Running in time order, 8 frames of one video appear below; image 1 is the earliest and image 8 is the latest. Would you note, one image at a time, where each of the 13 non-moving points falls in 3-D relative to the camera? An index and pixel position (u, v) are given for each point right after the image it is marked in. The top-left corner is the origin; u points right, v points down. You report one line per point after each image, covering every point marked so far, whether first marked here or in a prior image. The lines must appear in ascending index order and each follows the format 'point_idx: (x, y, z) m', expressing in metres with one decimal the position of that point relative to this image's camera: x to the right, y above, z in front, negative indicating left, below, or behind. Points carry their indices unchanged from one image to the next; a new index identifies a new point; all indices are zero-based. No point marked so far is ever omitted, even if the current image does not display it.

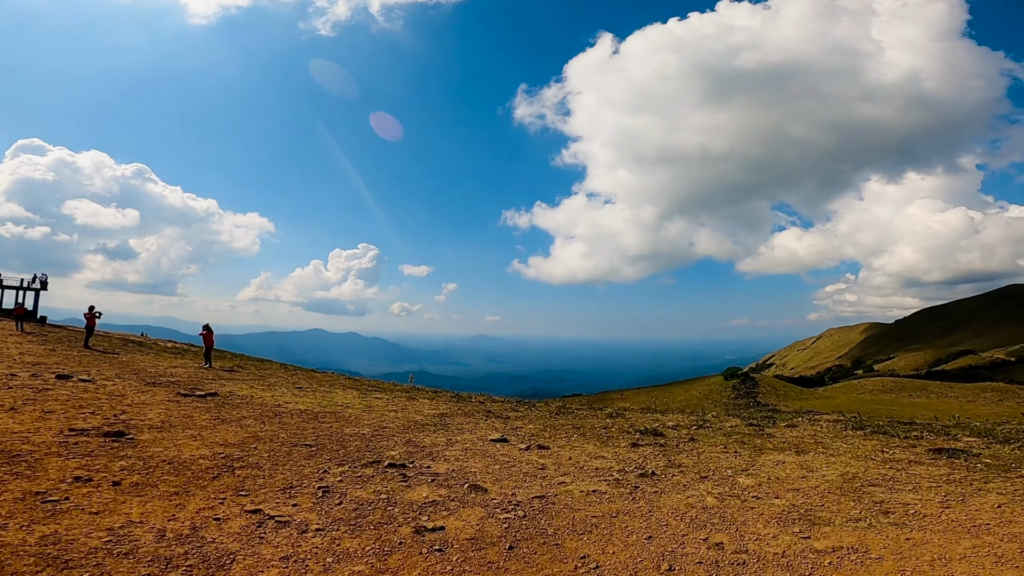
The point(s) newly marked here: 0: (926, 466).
0: (+12.1, -5.1, +14.8) m
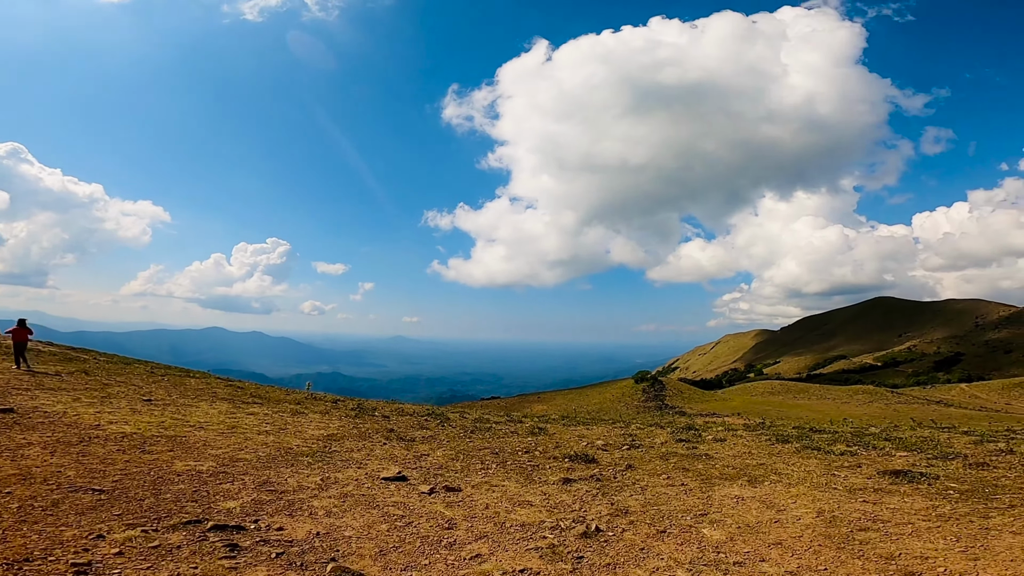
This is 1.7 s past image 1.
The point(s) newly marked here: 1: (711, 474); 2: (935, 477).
0: (+9.7, -5.2, +12.8) m
1: (+7.1, -6.5, +17.5) m
2: (+13.0, -5.9, +15.7) m
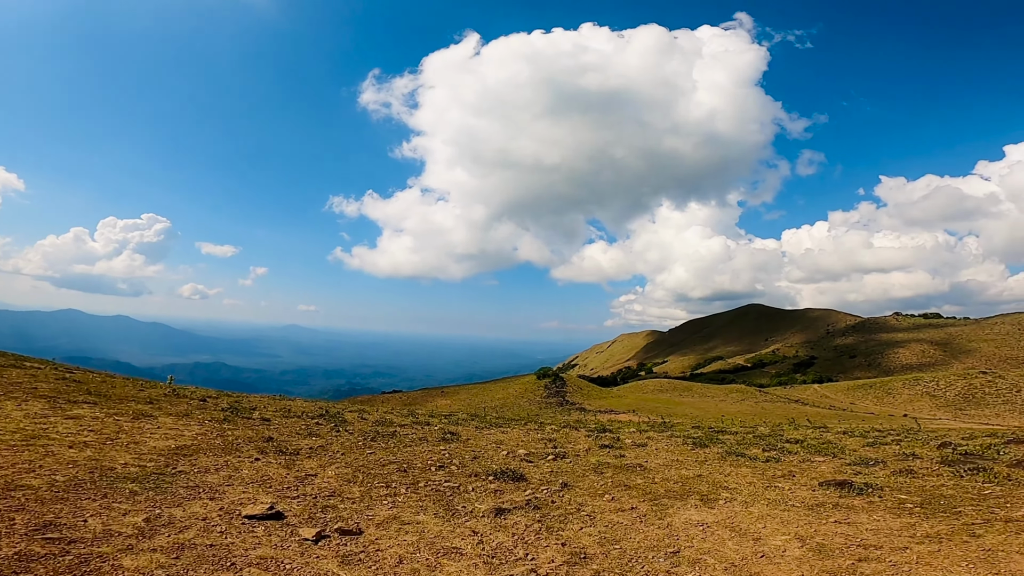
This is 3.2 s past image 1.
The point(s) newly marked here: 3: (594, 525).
0: (+8.0, -5.1, +11.6) m
1: (+4.5, -6.2, +15.7) m
2: (+10.7, -5.9, +15.0) m
3: (+2.1, -5.8, +12.3) m
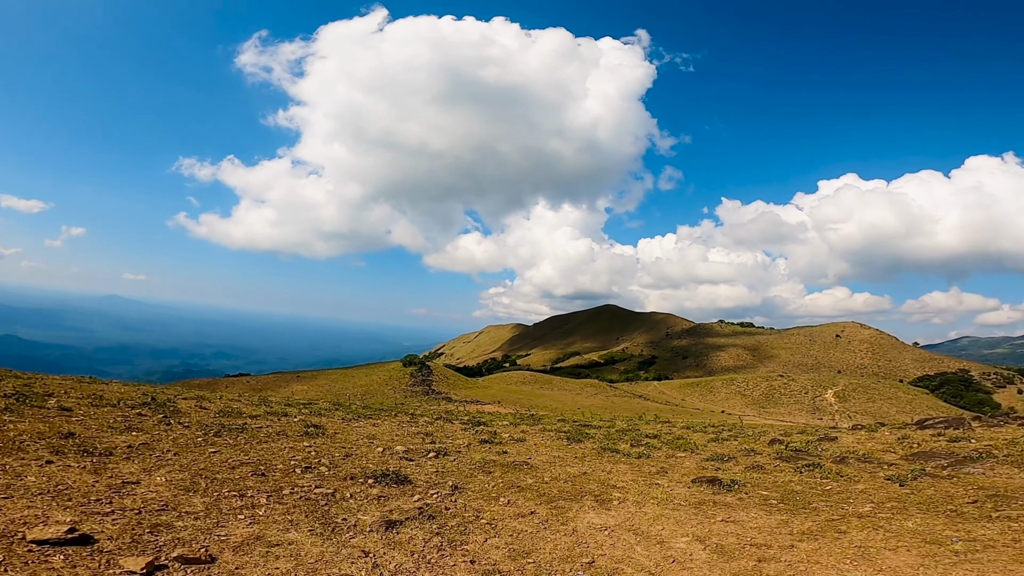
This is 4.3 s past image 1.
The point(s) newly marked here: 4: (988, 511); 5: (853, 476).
0: (+5.6, -5.3, +12.2) m
1: (+1.1, -6.1, +15.4) m
2: (+7.3, -6.1, +16.2) m
3: (-0.4, -5.5, +11.5) m
4: (+9.5, -4.6, +10.4) m
5: (+11.3, -6.3, +17.2) m
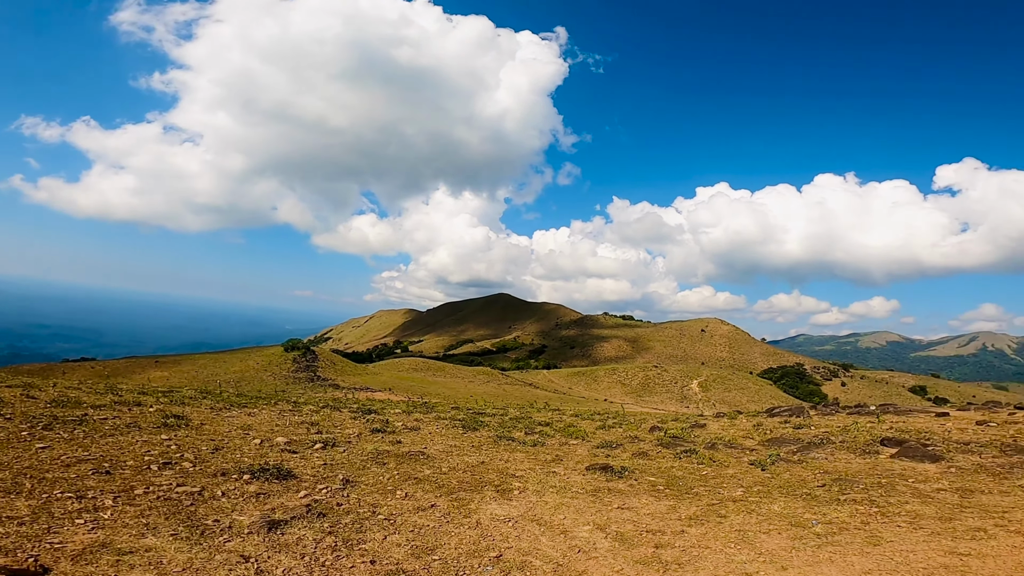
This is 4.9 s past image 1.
0: (+3.2, -5.3, +13.0) m
1: (-1.8, -5.8, +15.3) m
2: (+4.0, -6.1, +17.3) m
3: (-2.5, -5.2, +11.1) m
4: (+7.5, -4.8, +12.0) m
5: (+7.8, -6.3, +19.0) m
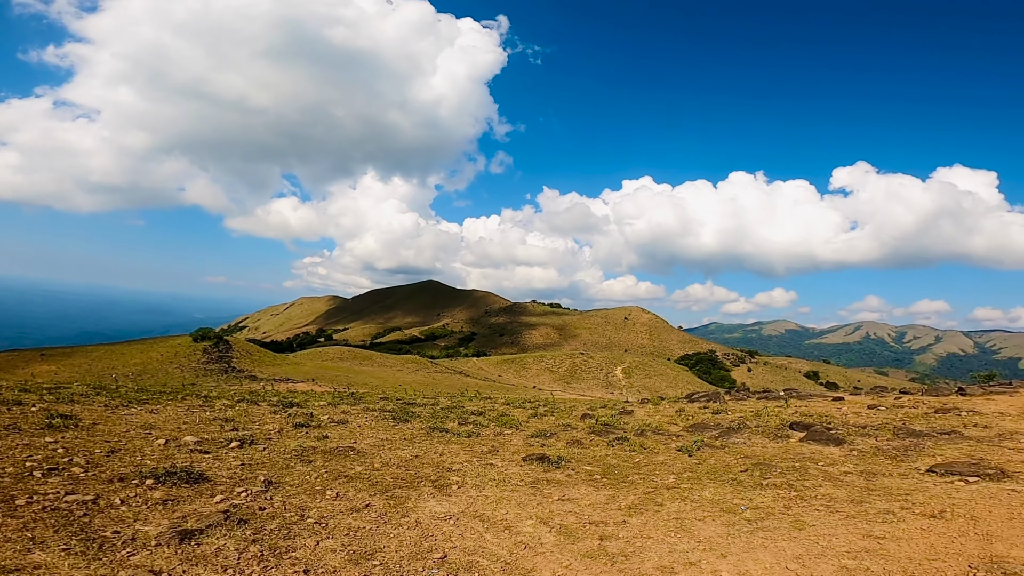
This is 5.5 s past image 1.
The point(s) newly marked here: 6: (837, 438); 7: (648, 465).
0: (+1.7, -5.2, +13.3) m
1: (-3.6, -5.6, +14.9) m
2: (+2.0, -5.9, +17.7) m
3: (-3.7, -5.1, +10.7) m
4: (+6.1, -4.7, +12.9) m
5: (+5.4, -6.1, +19.9) m
6: (+11.3, -5.2, +18.0) m
7: (+4.3, -5.6, +16.3) m
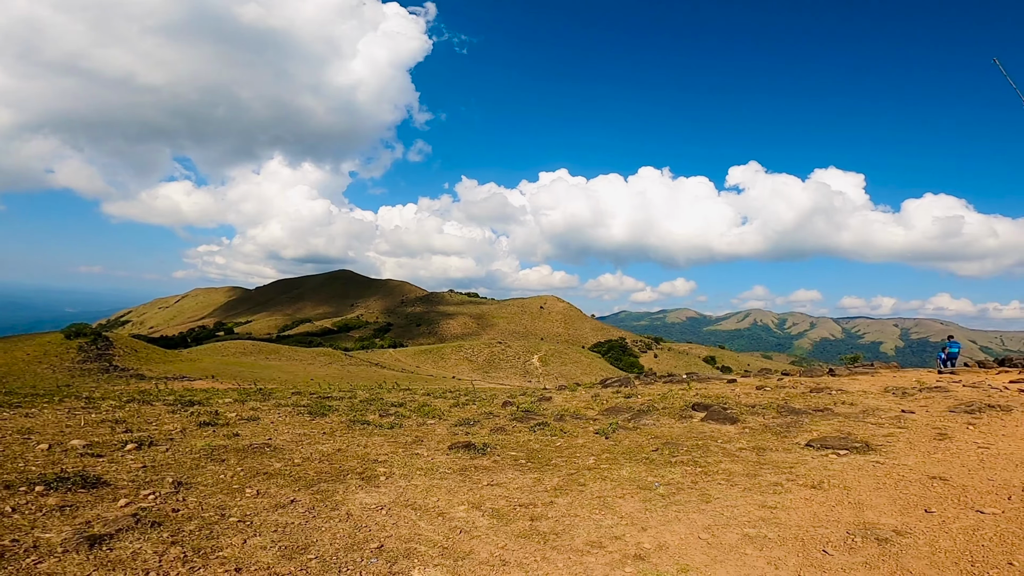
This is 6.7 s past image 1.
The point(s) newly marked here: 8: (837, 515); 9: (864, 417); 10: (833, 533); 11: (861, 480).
0: (-0.1, -5.1, +14.0) m
1: (-5.6, -5.4, +14.7) m
2: (-0.6, -5.6, +18.3) m
3: (-5.0, -5.1, +10.6) m
4: (+4.3, -4.6, +14.2) m
5: (+2.5, -5.8, +21.1) m
6: (+8.6, -5.0, +20.2) m
7: (+1.9, -5.4, +17.4) m
8: (+6.2, -4.2, +9.9) m
9: (+13.4, -4.8, +19.9) m
10: (+5.6, -4.1, +9.1) m
11: (+8.0, -4.3, +11.9) m
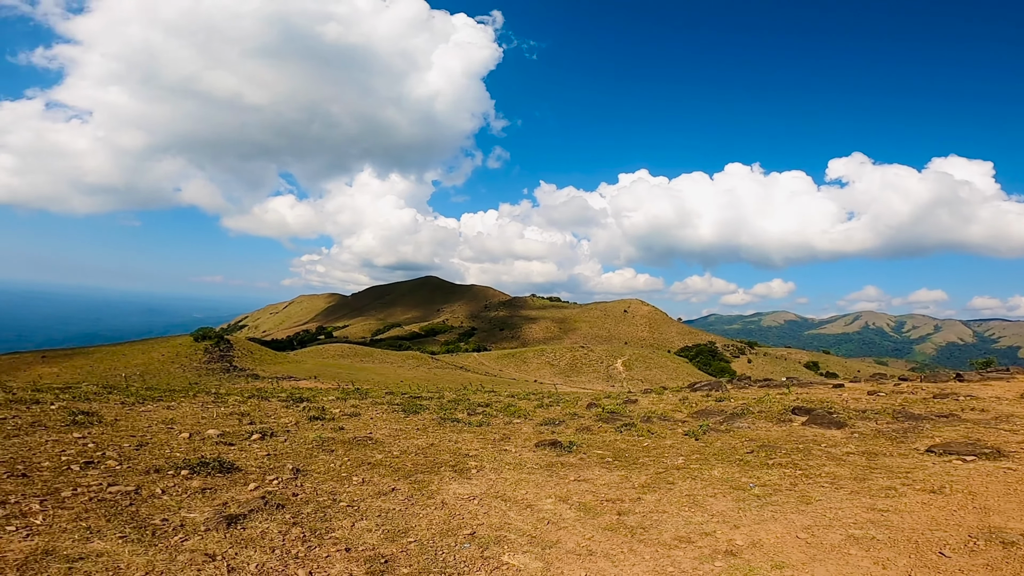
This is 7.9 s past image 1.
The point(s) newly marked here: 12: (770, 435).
0: (+2.2, -5.0, +14.1) m
1: (-3.1, -5.4, +15.6) m
2: (+2.4, -5.6, +18.4) m
3: (-3.2, -5.1, +11.4) m
4: (+6.6, -4.5, +13.6) m
5: (+5.9, -5.8, +20.7) m
6: (+11.8, -4.8, +18.8) m
7: (+4.7, -5.3, +17.1) m
8: (+7.8, -4.0, +9.0) m
9: (+16.5, -4.6, +17.7) m
10: (+7.0, -4.0, +8.3) m
11: (+9.9, -4.1, +10.8) m
12: (+8.8, -5.0, +17.9) m
